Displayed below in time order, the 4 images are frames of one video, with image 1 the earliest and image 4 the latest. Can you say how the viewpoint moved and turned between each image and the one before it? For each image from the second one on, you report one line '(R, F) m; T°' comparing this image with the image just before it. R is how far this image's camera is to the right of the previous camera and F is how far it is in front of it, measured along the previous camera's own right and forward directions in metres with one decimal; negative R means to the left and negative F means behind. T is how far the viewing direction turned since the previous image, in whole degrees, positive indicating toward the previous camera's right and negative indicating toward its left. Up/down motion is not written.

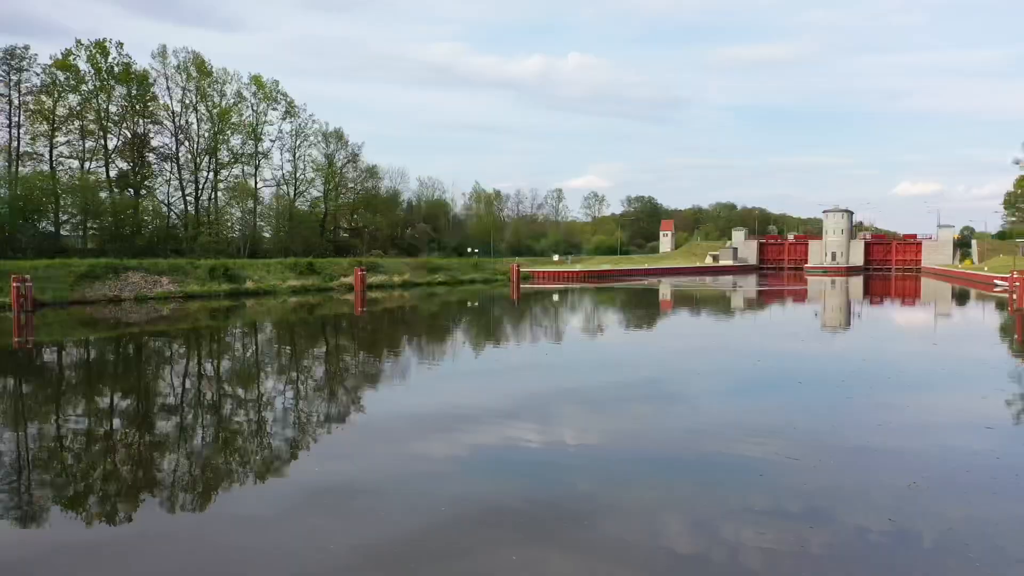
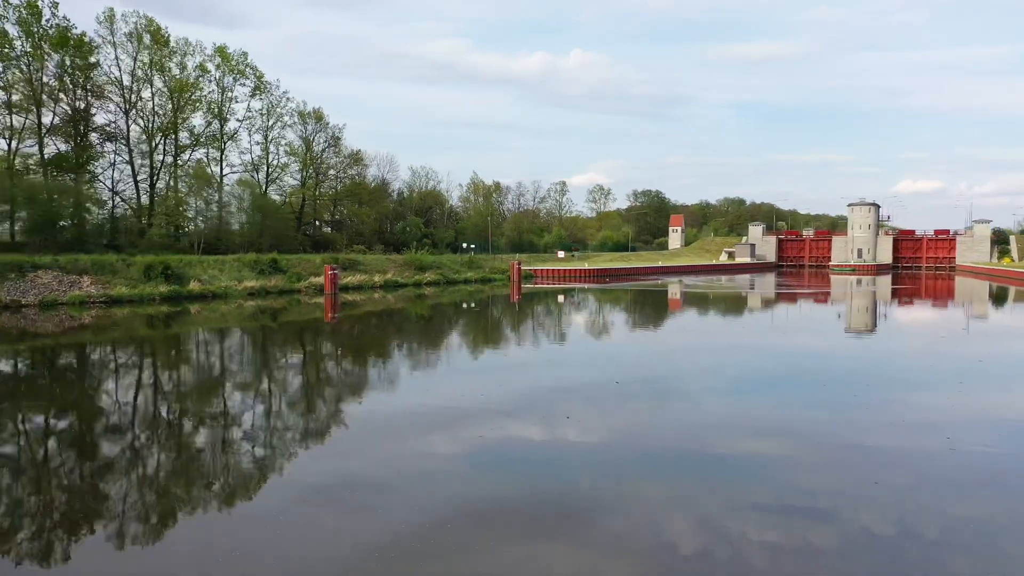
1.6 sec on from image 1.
(0.0, +0.3) m; 0°
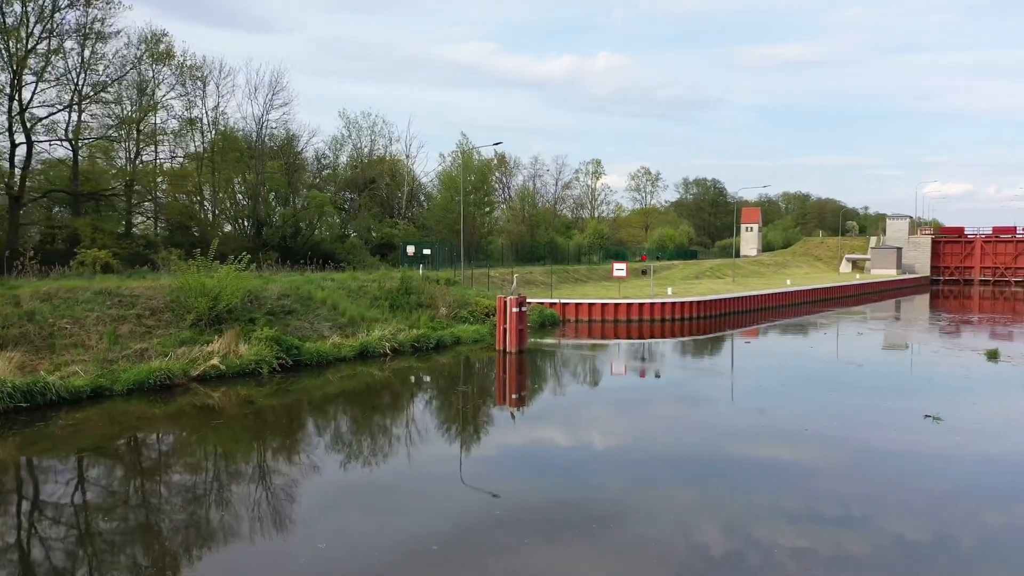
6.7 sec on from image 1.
(-0.1, -1.6) m; -2°
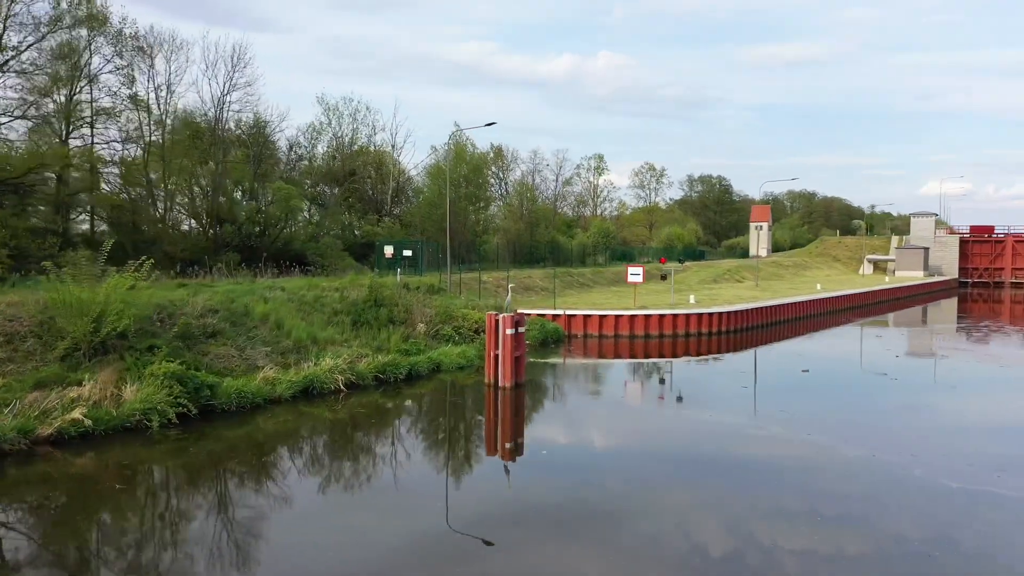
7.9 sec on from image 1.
(+0.1, +2.9) m; 0°
